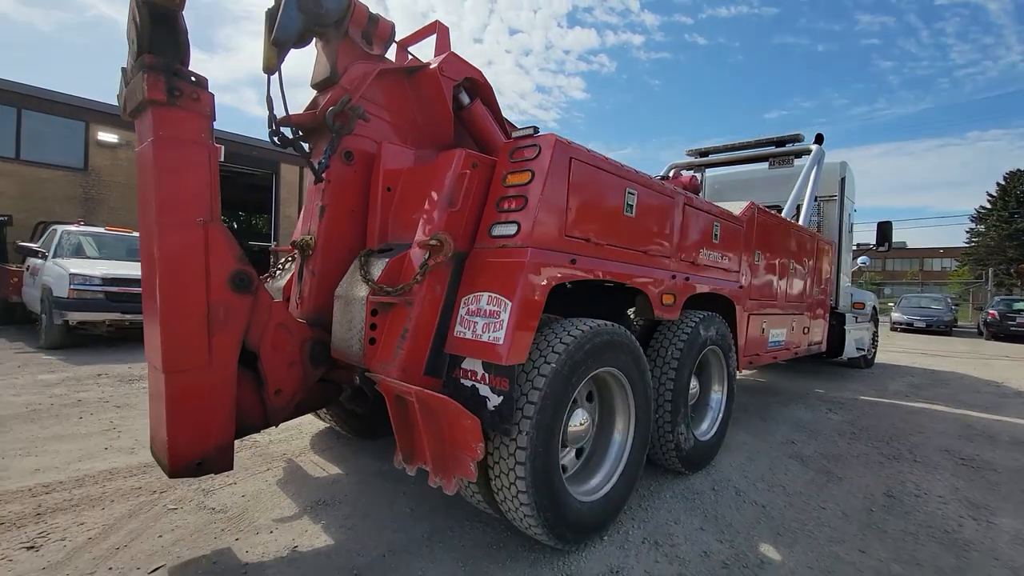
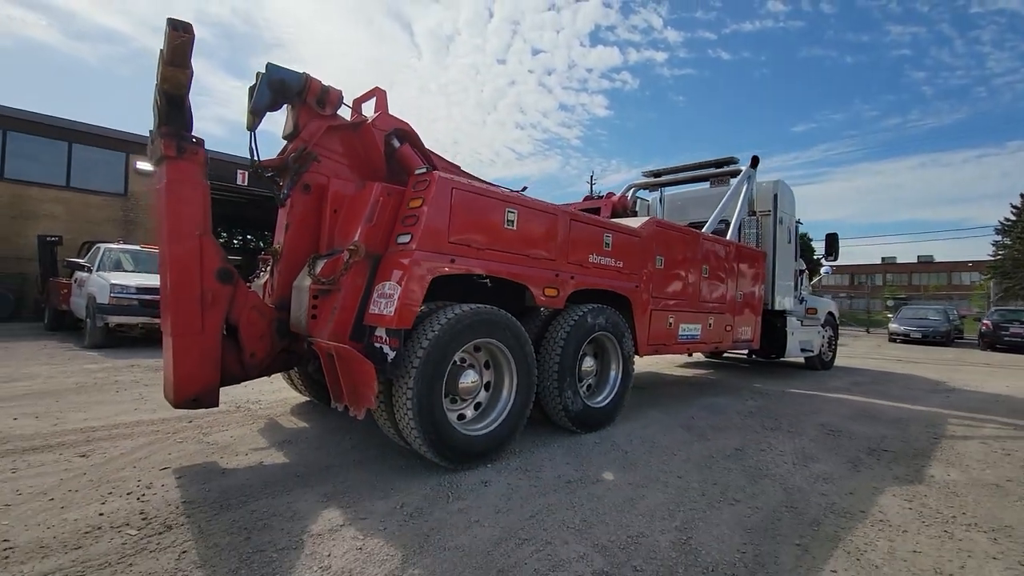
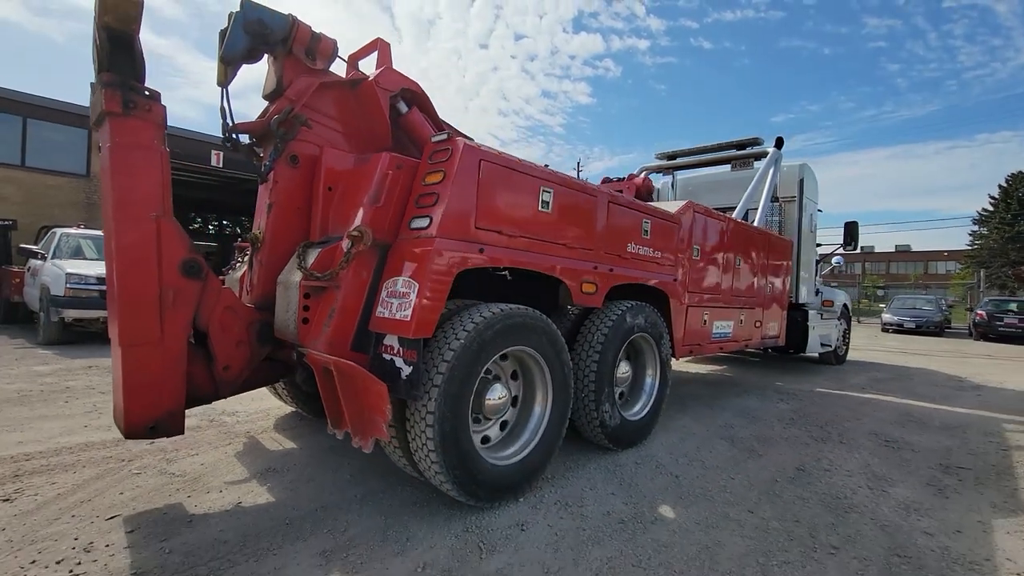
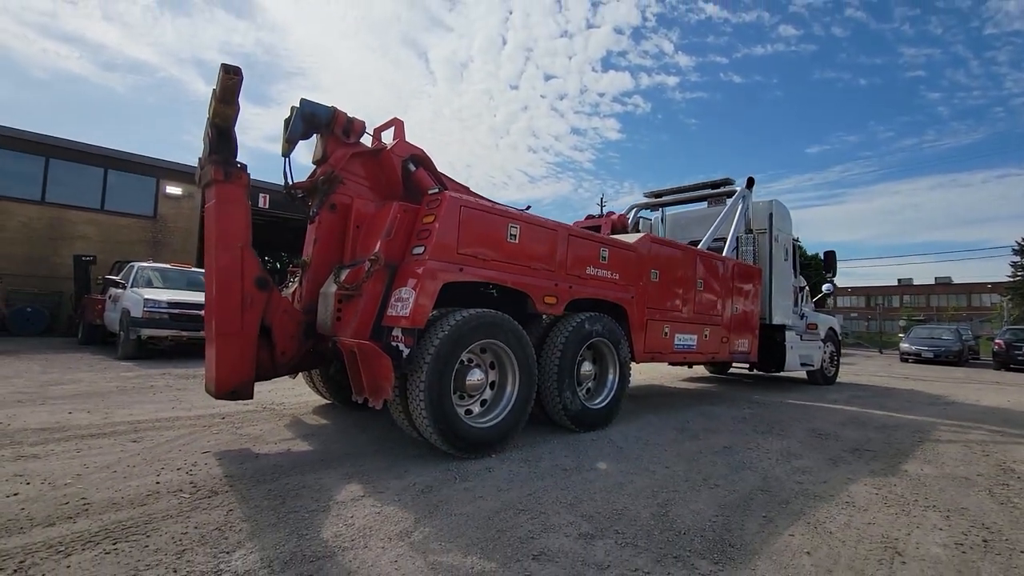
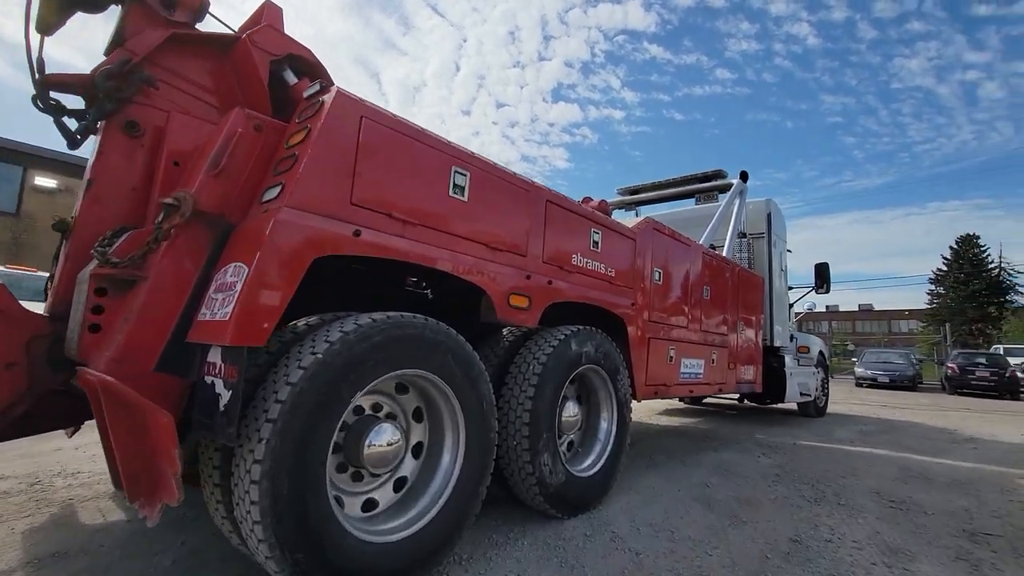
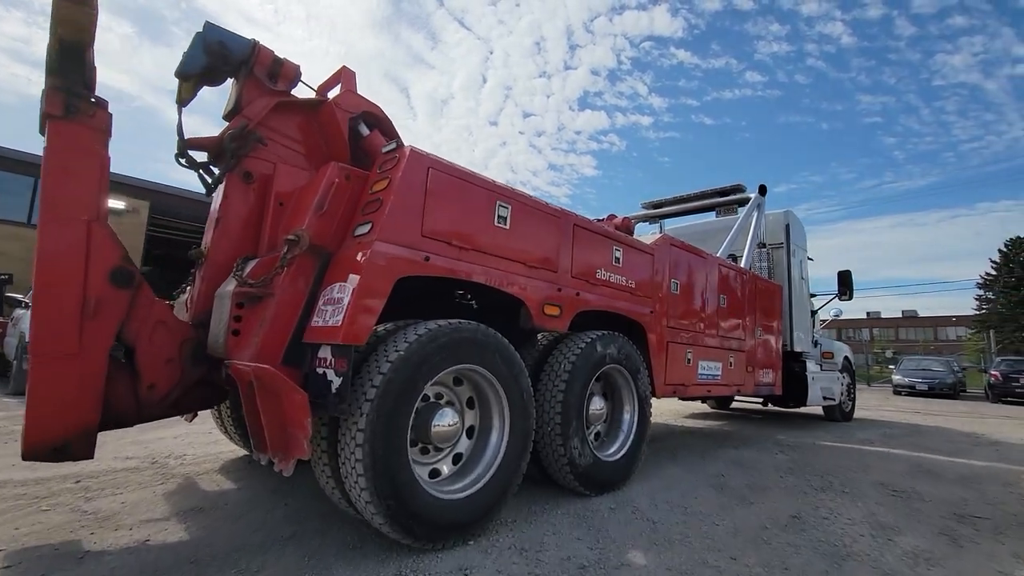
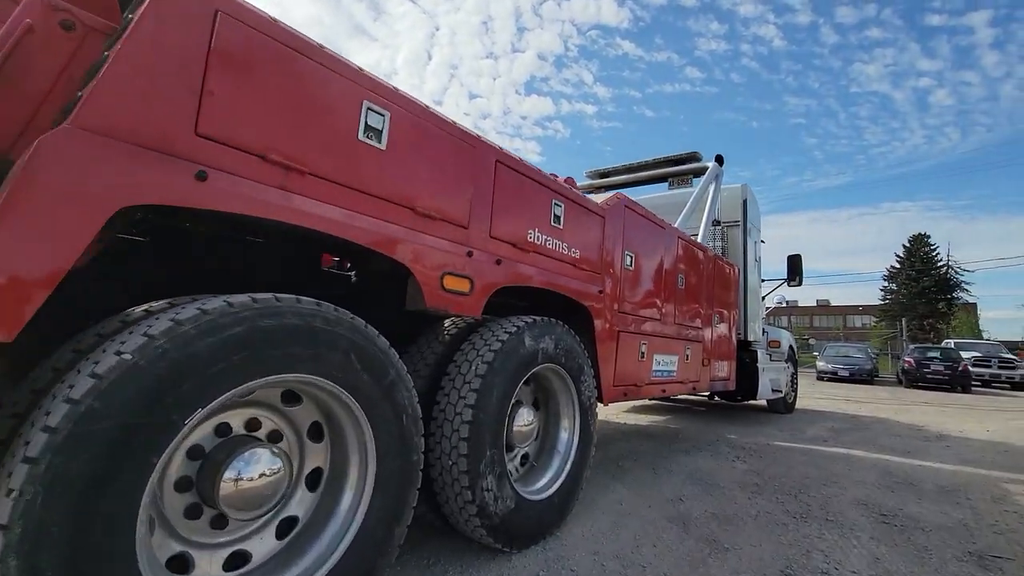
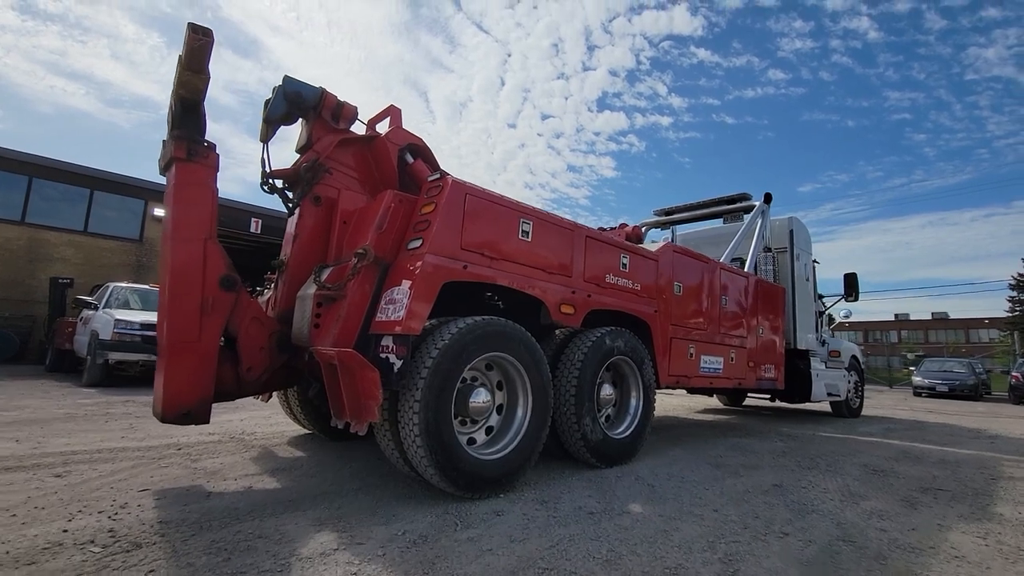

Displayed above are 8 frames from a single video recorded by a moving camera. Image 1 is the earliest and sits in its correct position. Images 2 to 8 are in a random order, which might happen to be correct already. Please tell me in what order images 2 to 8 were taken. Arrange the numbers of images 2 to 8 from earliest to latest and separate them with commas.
3, 2, 4, 8, 6, 5, 7
